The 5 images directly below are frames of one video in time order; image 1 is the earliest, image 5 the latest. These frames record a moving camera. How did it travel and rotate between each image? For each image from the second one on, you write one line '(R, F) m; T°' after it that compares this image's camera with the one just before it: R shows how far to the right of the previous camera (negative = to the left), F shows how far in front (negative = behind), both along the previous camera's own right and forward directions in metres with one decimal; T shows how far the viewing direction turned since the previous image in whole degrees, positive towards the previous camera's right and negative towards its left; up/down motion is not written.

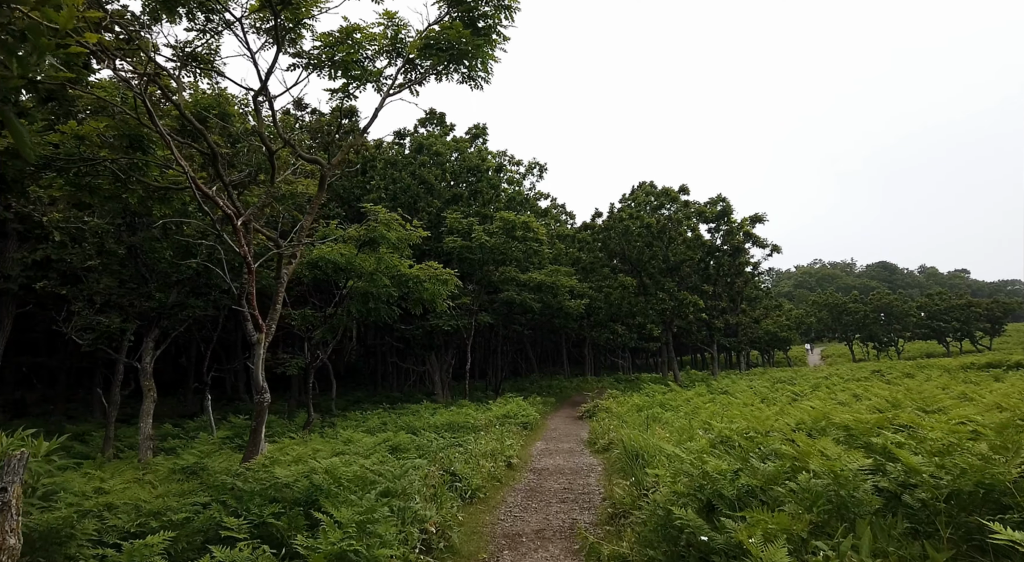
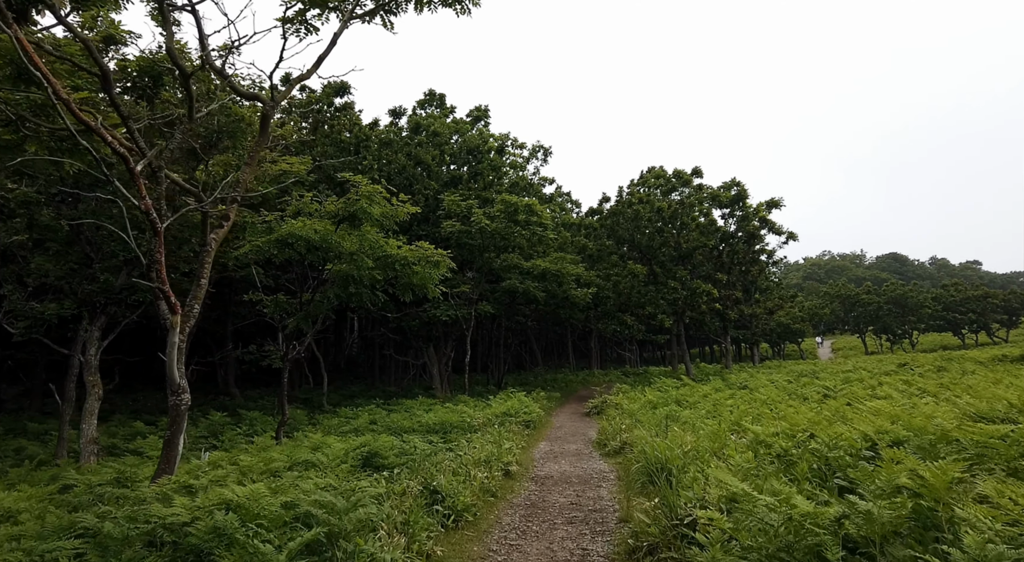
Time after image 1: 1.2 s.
(+0.1, +1.6) m; 0°
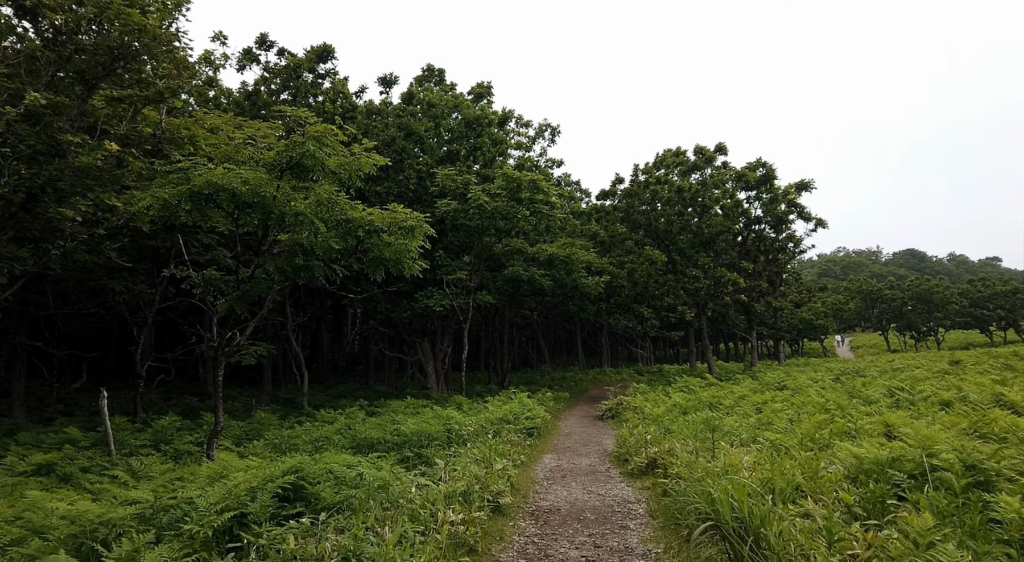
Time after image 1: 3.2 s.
(+0.2, +2.8) m; -1°
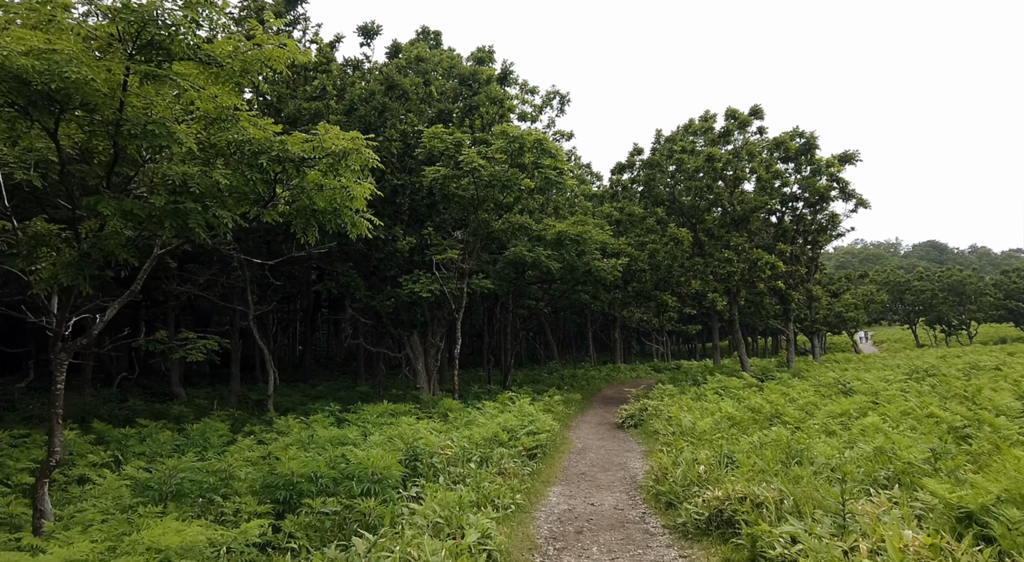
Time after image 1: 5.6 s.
(+0.2, +3.4) m; -1°
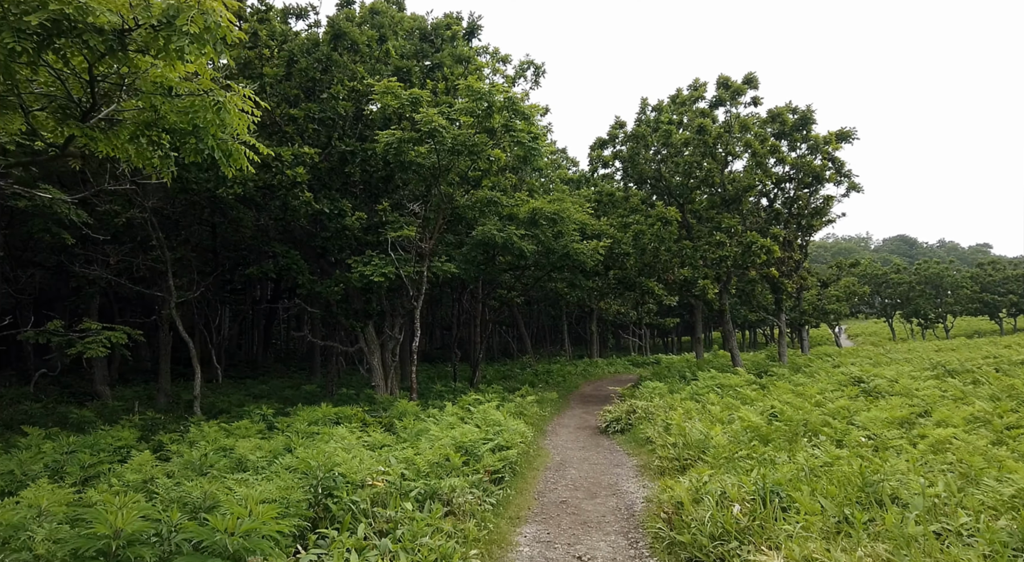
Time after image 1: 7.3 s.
(+0.2, +2.4) m; +2°
